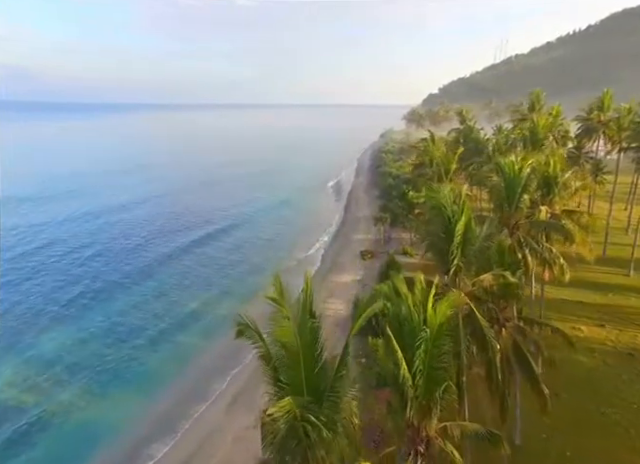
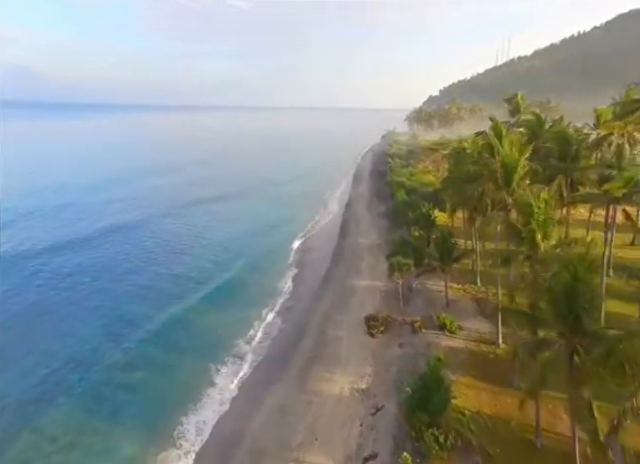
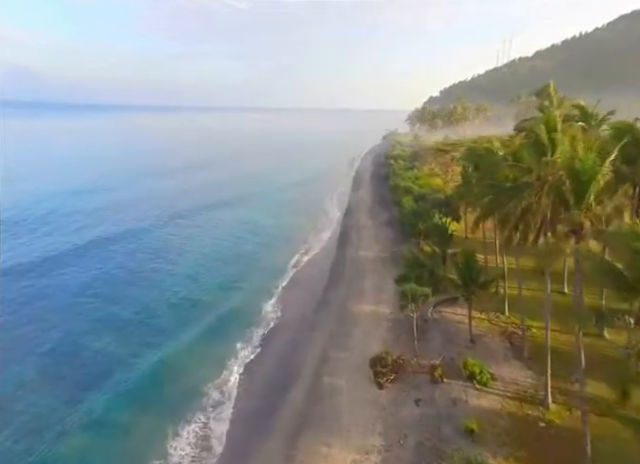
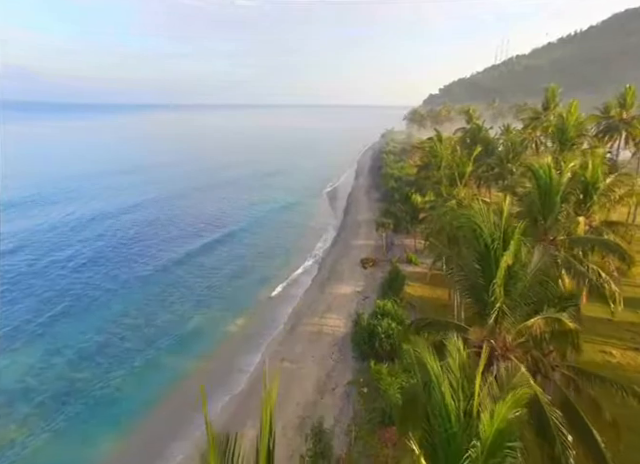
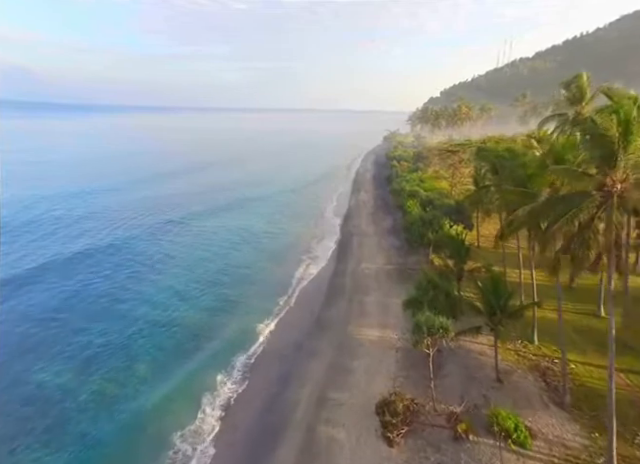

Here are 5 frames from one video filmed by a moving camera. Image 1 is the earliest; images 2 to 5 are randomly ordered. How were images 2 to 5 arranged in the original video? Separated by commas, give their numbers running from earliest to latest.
4, 2, 3, 5
